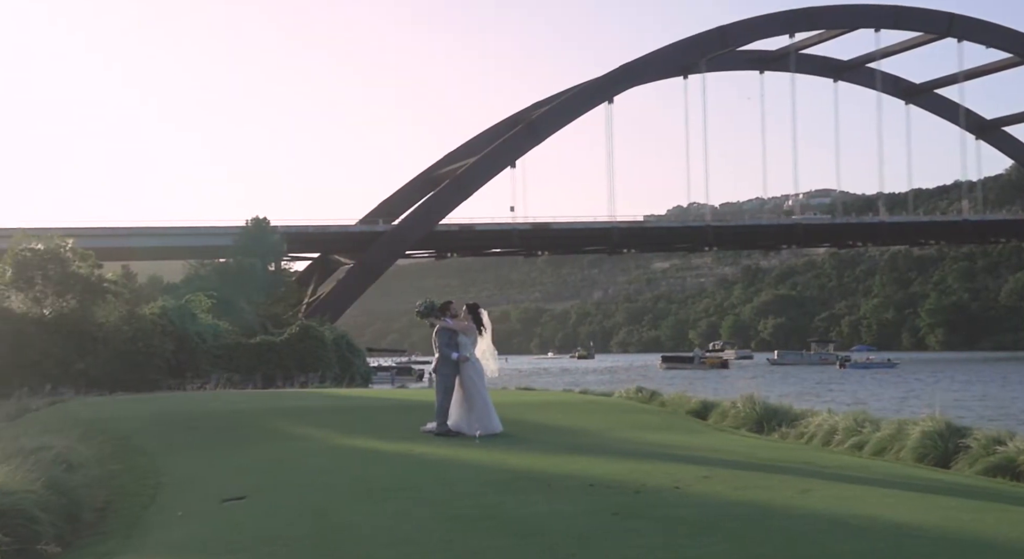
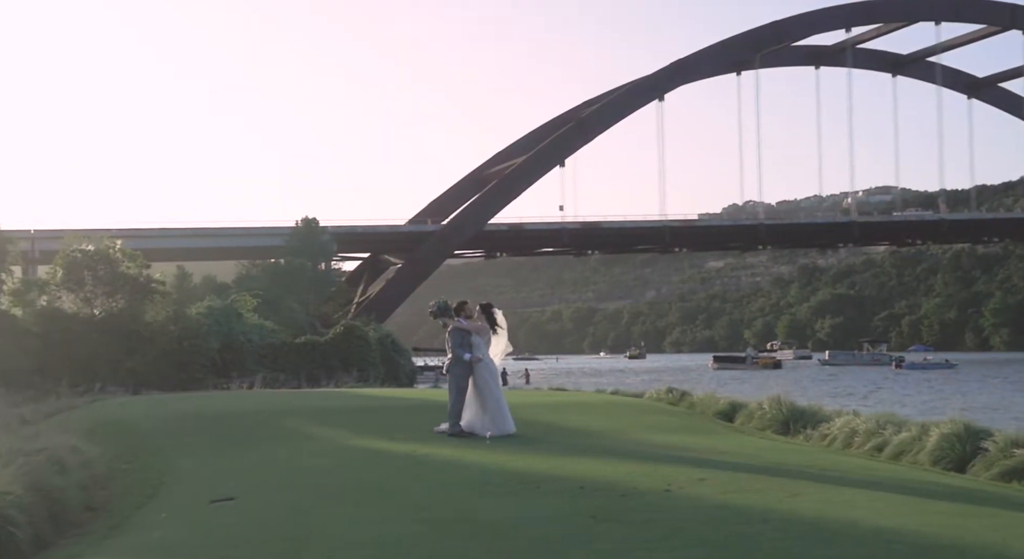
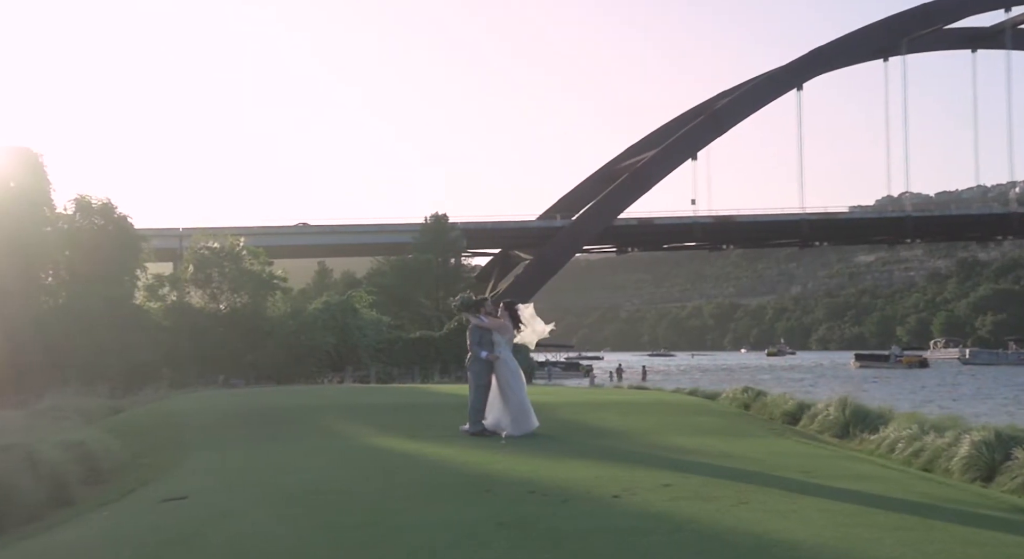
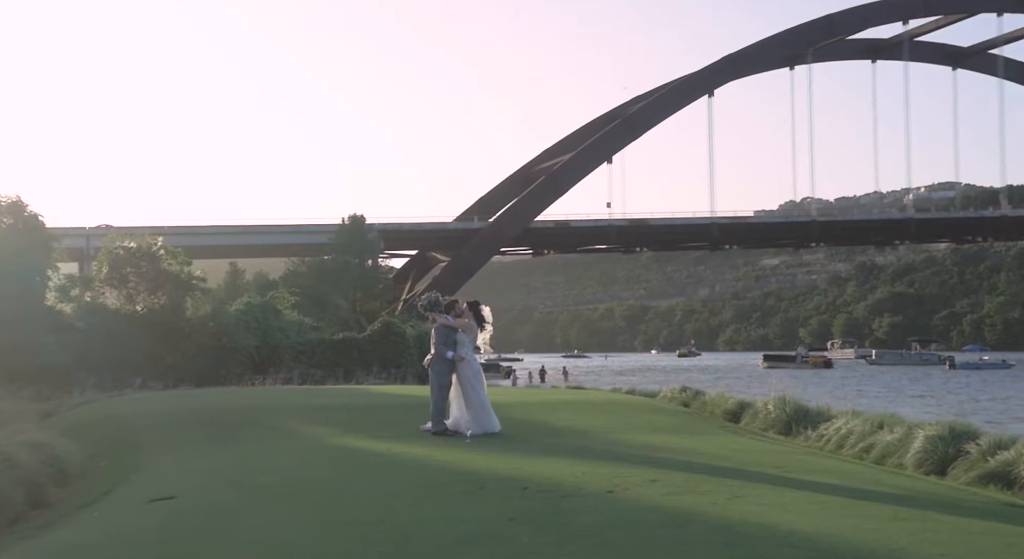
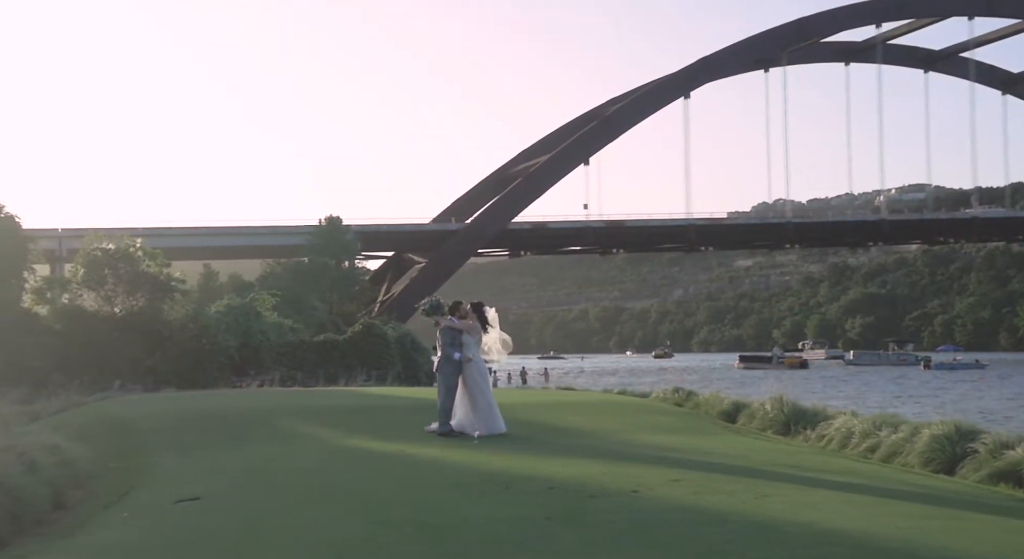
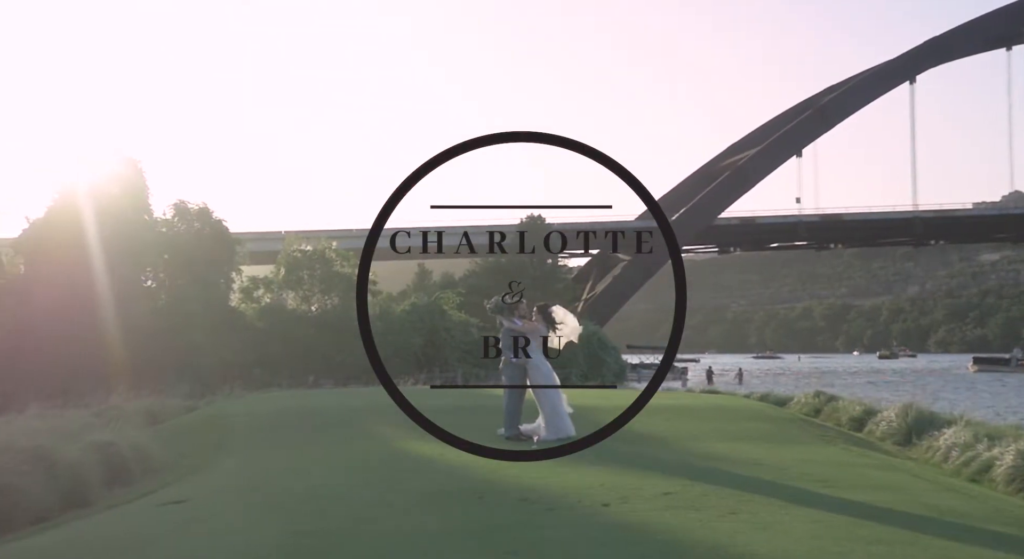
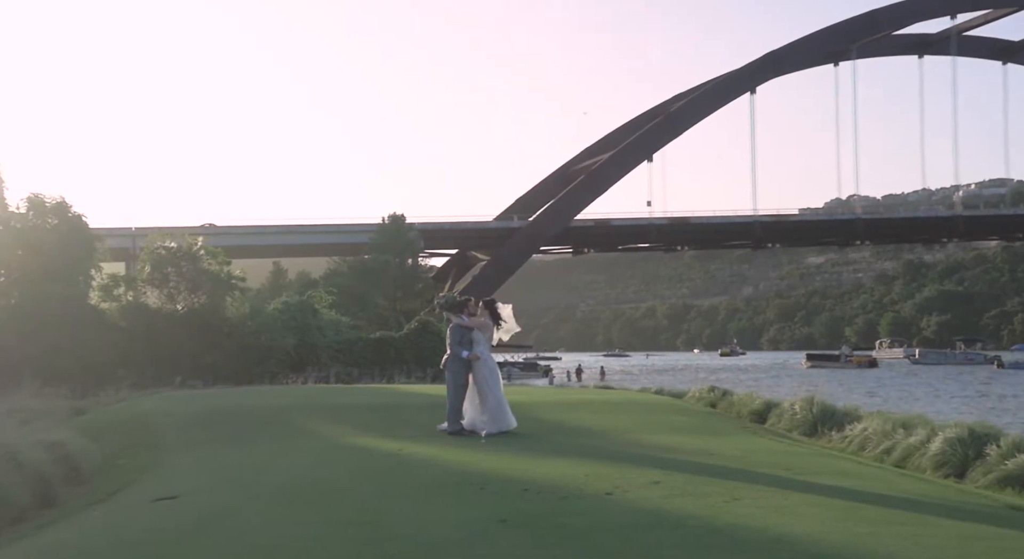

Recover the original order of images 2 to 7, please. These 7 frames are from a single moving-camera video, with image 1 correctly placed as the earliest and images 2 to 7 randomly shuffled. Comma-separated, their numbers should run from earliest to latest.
2, 5, 4, 7, 3, 6
